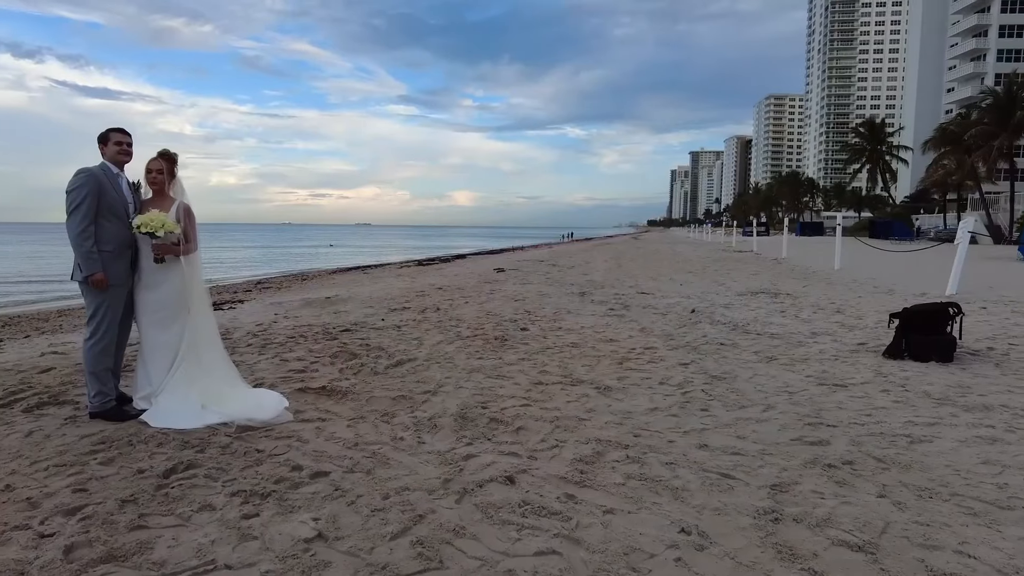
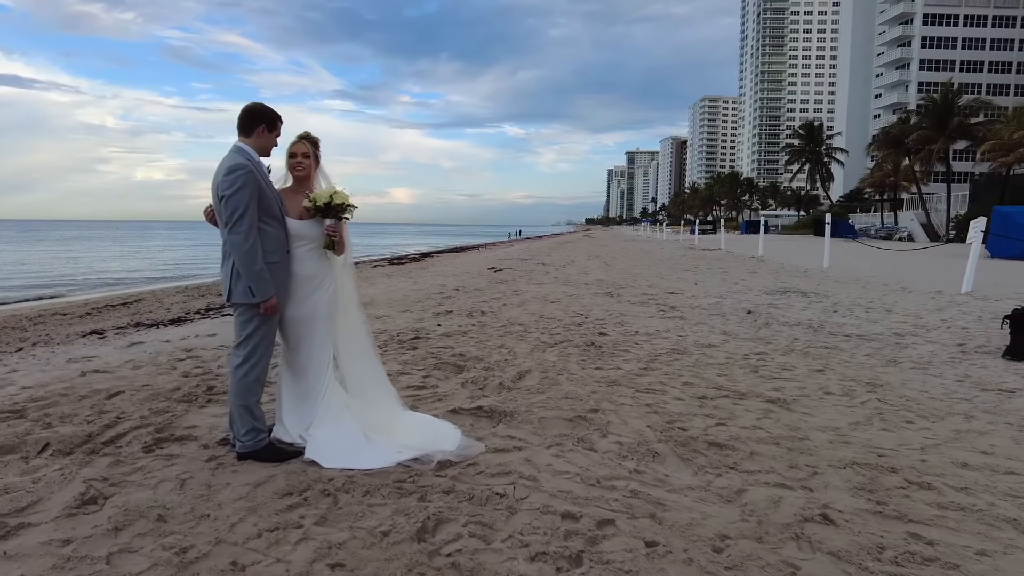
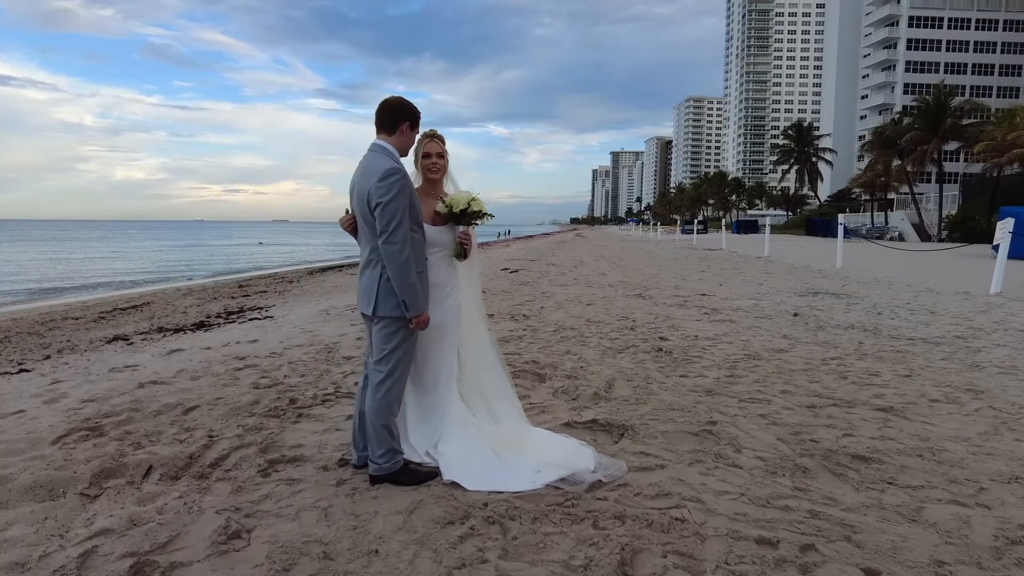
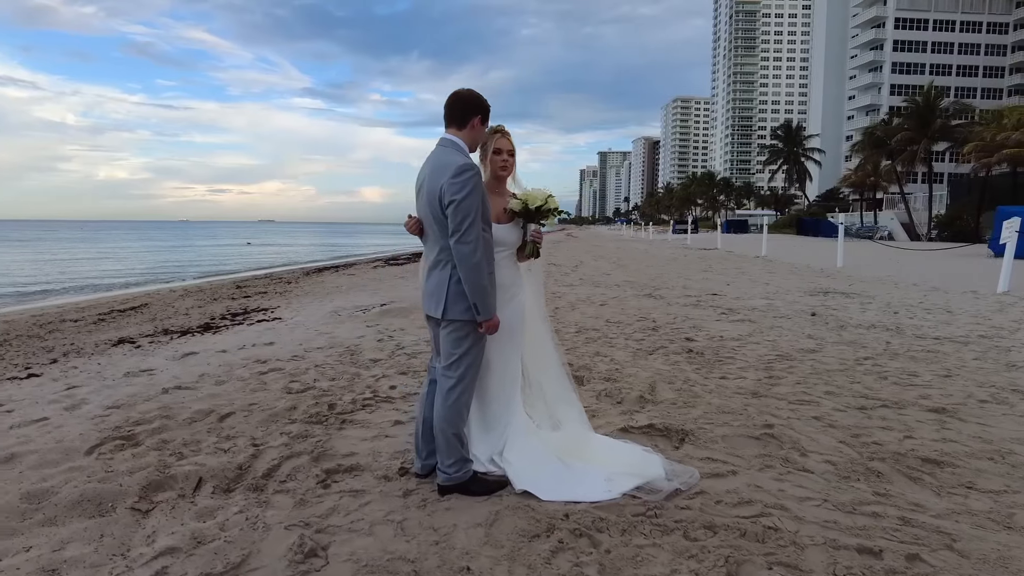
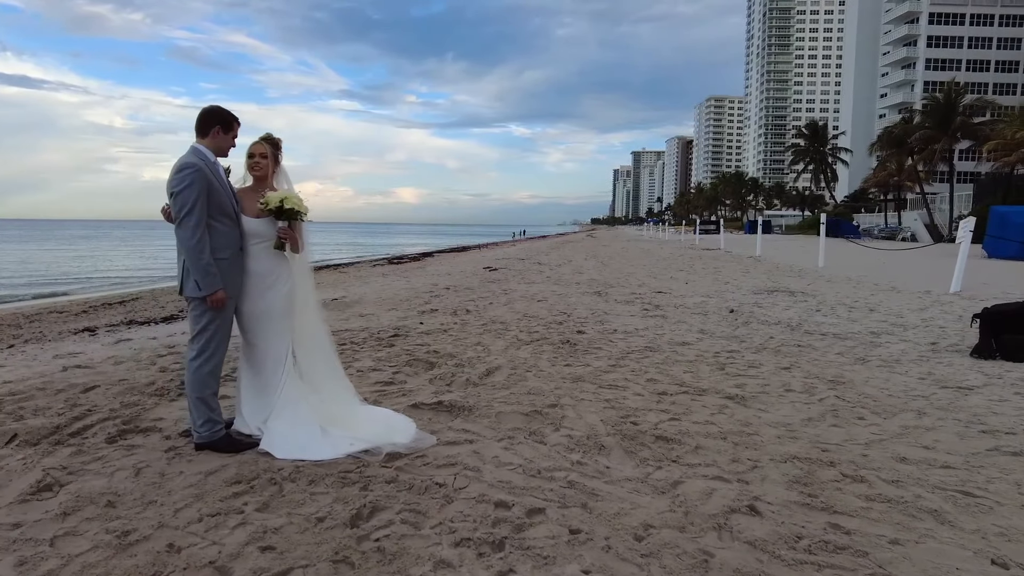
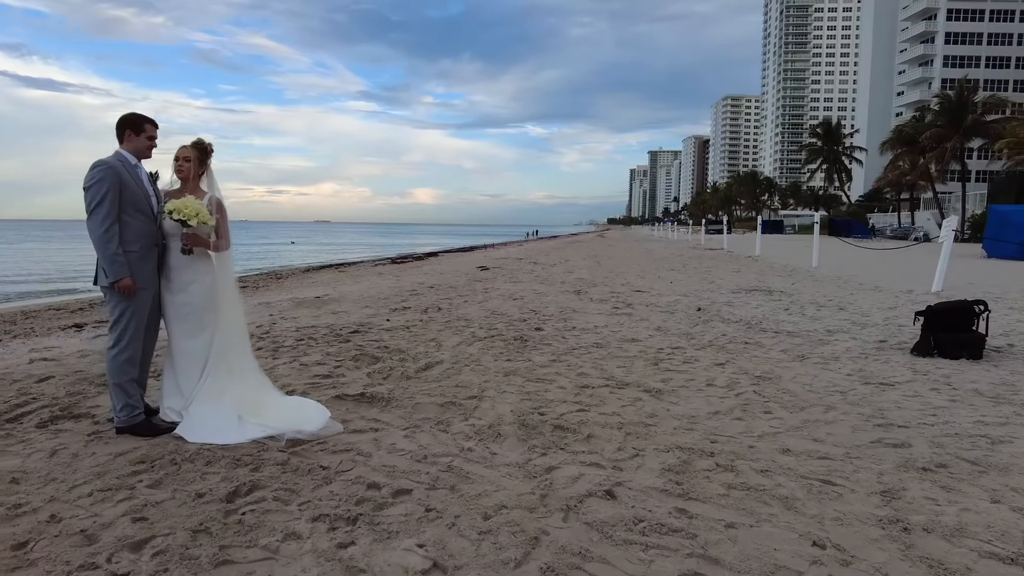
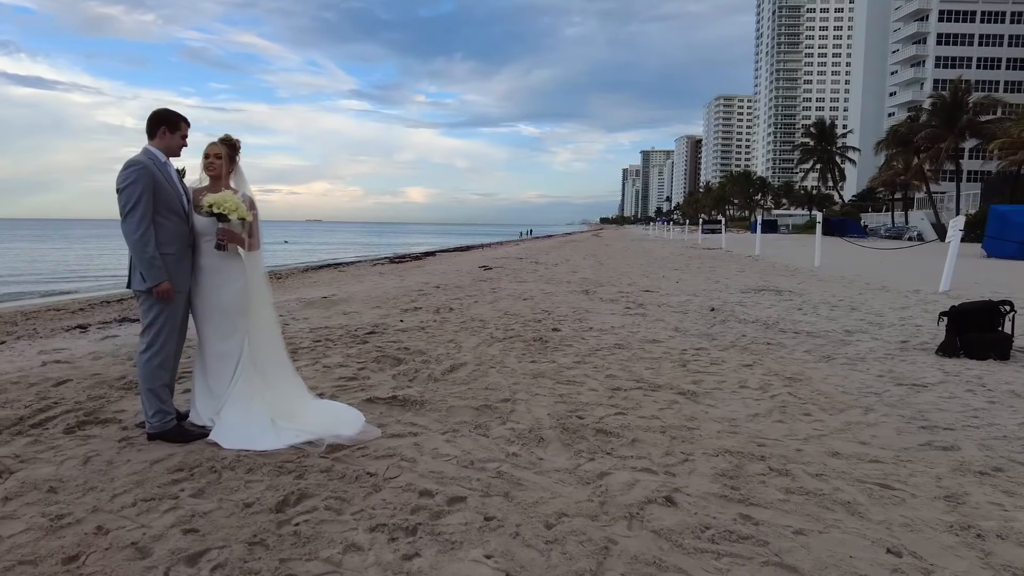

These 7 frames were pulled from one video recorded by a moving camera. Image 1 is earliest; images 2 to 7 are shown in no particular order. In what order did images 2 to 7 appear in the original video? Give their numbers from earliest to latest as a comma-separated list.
6, 7, 5, 2, 3, 4
